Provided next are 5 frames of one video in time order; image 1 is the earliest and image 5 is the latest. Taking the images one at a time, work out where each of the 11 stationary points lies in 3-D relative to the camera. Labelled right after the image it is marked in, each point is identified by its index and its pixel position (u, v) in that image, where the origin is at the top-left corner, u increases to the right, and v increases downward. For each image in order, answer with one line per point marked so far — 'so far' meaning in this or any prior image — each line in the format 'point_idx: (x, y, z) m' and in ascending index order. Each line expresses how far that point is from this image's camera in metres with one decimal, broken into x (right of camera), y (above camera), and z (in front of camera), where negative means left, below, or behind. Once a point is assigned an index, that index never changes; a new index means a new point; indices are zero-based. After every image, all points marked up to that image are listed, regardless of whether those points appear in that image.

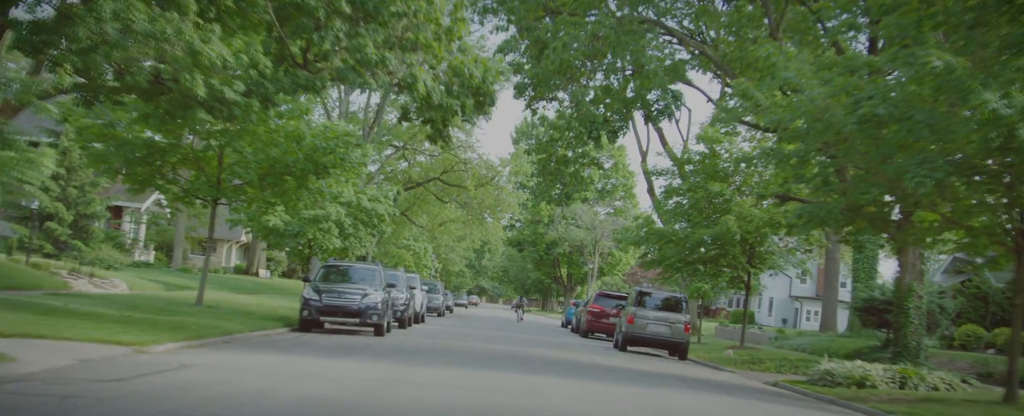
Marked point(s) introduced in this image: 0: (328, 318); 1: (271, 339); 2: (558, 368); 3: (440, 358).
0: (-3.9, -2.3, +18.7) m
1: (-4.3, -2.4, +16.0) m
2: (+0.8, -2.9, +16.3) m
3: (-1.2, -2.5, +15.0) m
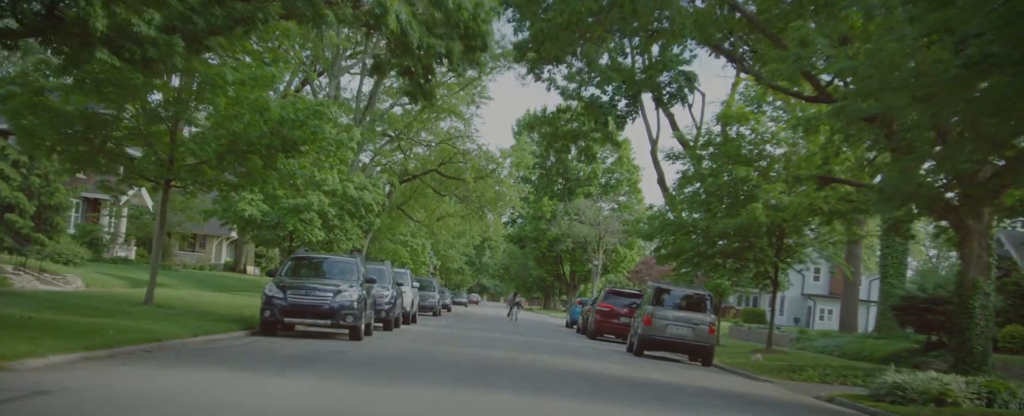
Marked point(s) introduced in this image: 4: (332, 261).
0: (-3.9, -2.0, +15.8) m
1: (-4.3, -2.0, +13.1) m
2: (+0.8, -2.6, +13.3) m
3: (-1.2, -2.2, +12.1) m
4: (-3.7, -1.1, +18.2) m
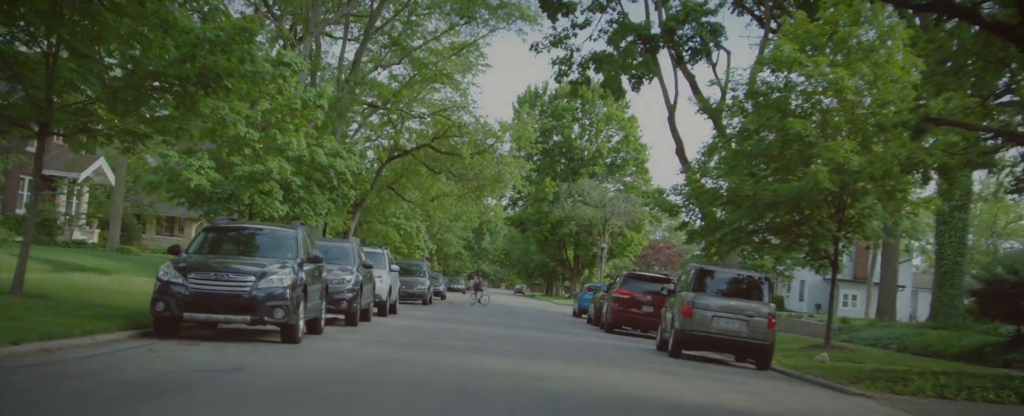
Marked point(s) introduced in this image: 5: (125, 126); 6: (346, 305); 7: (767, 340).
0: (-3.9, -1.3, +11.0) m
1: (-4.3, -1.4, +8.3) m
2: (+0.8, -1.9, +8.6) m
3: (-1.2, -1.6, +7.3) m
4: (-3.7, -0.4, +13.4) m
5: (-6.3, +1.3, +14.7) m
6: (-3.0, -1.8, +16.1) m
7: (+4.6, -2.4, +16.3) m
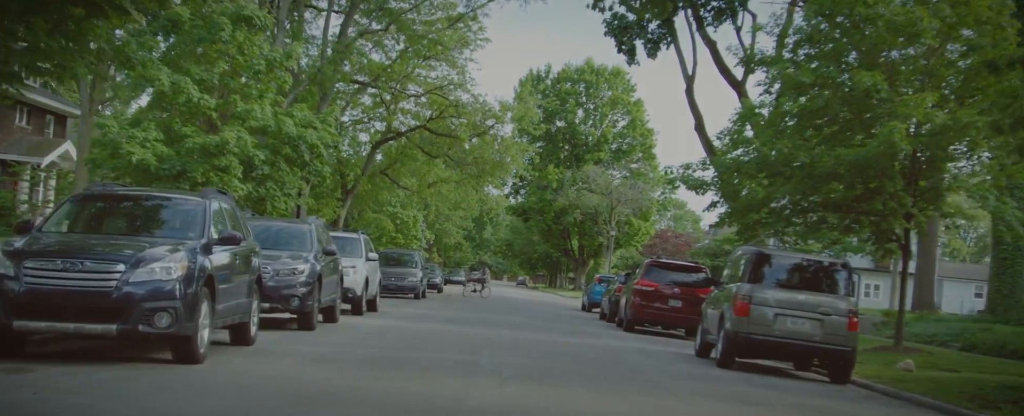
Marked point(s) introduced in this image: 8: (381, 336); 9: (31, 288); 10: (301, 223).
0: (-3.8, -0.9, +7.3) m
1: (-4.3, -1.1, +4.6) m
2: (+0.8, -1.5, +4.8) m
3: (-1.2, -1.2, +3.6) m
4: (-3.7, 0.0, +9.7) m
5: (-6.3, +1.7, +10.9) m
6: (-2.9, -1.3, +12.4) m
7: (+4.7, -1.9, +12.5) m
8: (-1.9, -1.9, +13.3) m
9: (-3.9, -0.6, +7.3) m
10: (-3.3, -0.2, +14.0) m
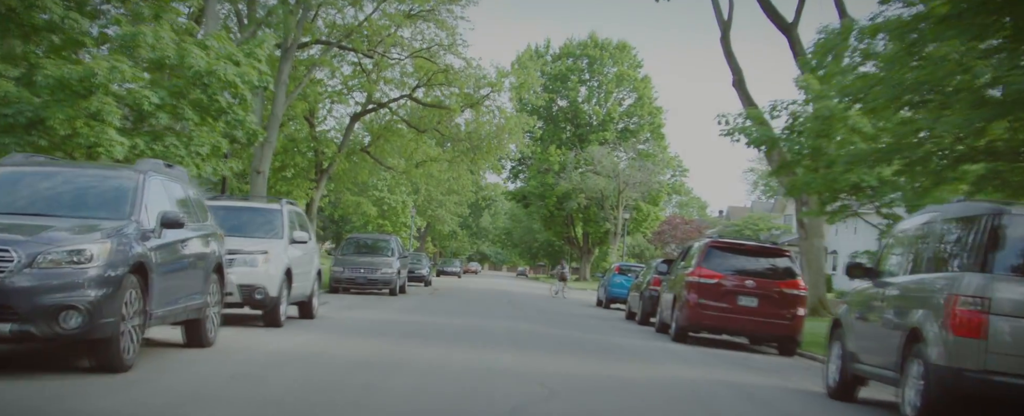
0: (-3.8, -0.5, +1.1) m
1: (-4.3, -0.6, -1.6) m
2: (+0.8, -1.0, -1.4) m
3: (-1.2, -0.7, -2.6) m
4: (-3.7, +0.5, +3.5) m
5: (-6.3, +2.2, +4.7) m
6: (-2.9, -0.8, +6.2) m
7: (+4.7, -1.3, +6.3) m
8: (-1.9, -1.3, +7.1) m
9: (-3.9, -0.2, +1.1) m
10: (-3.3, +0.3, +7.8) m
